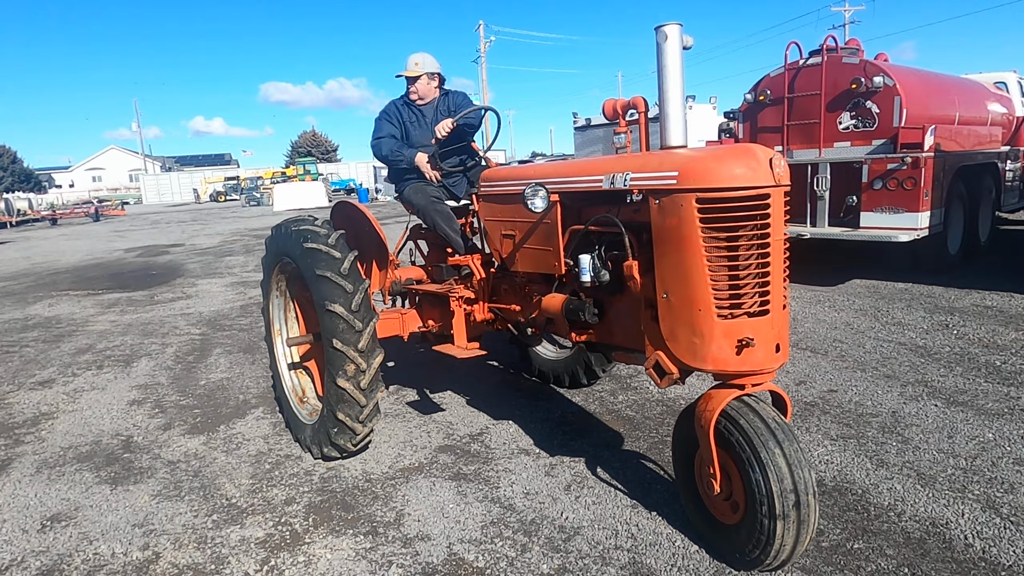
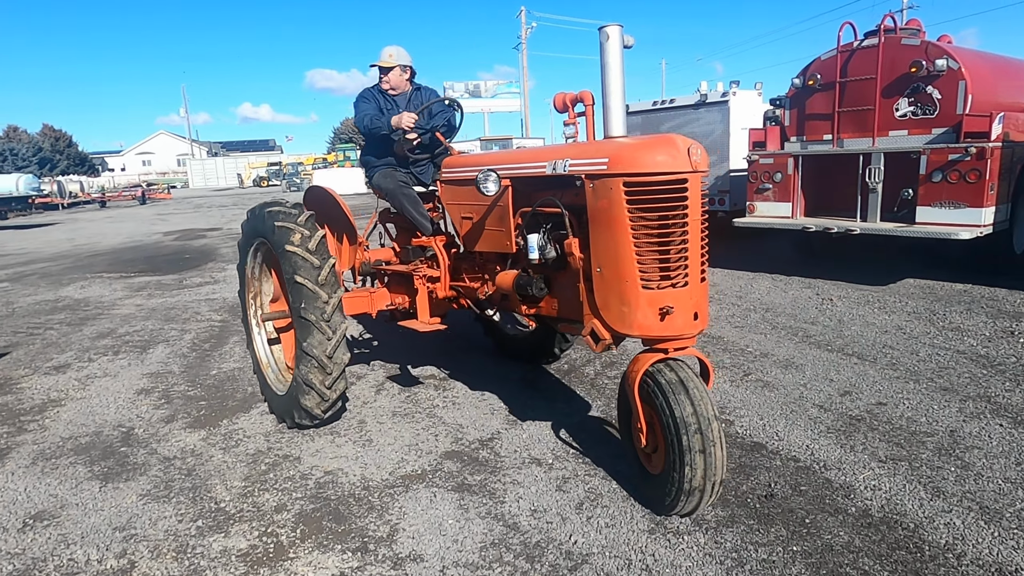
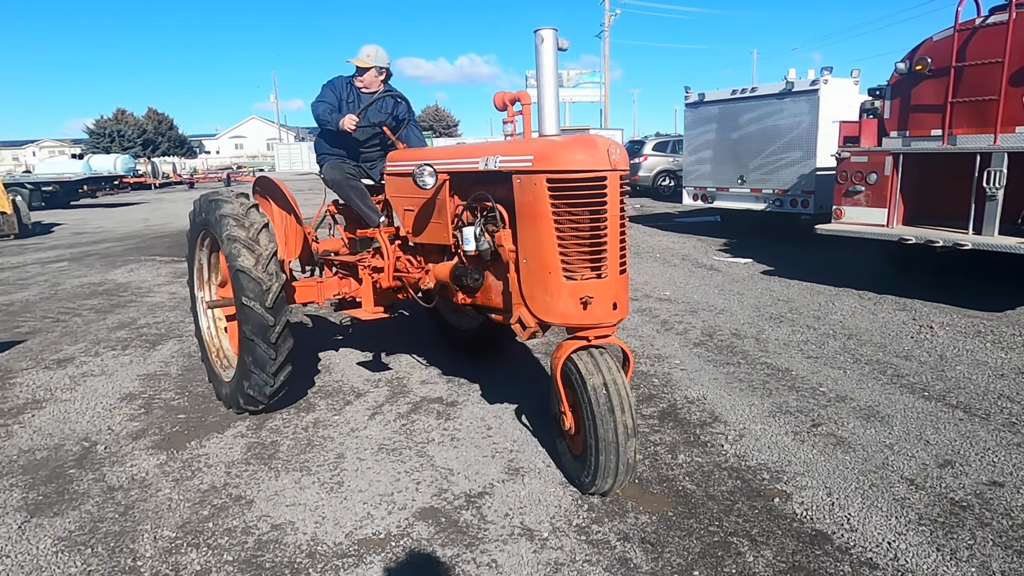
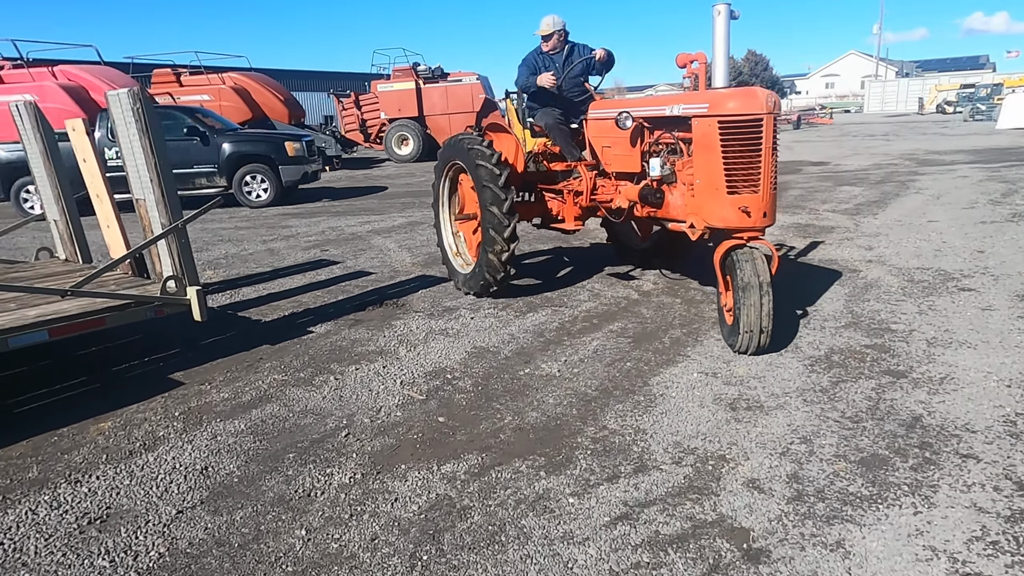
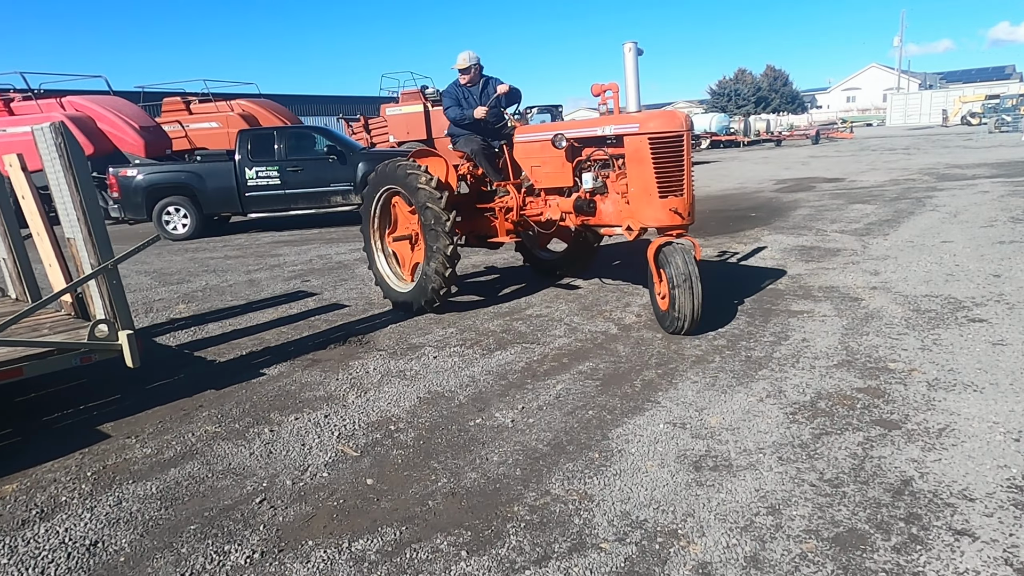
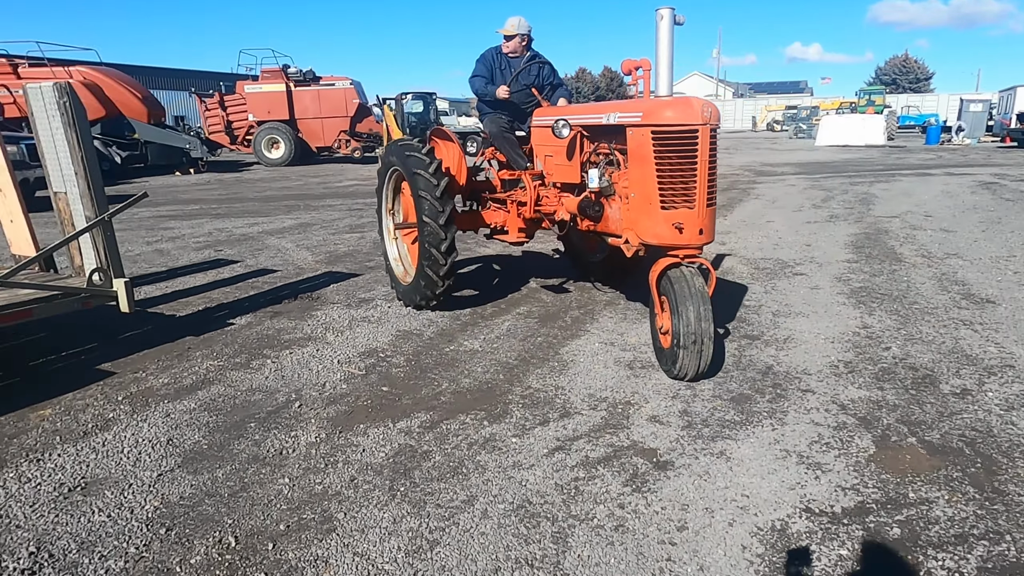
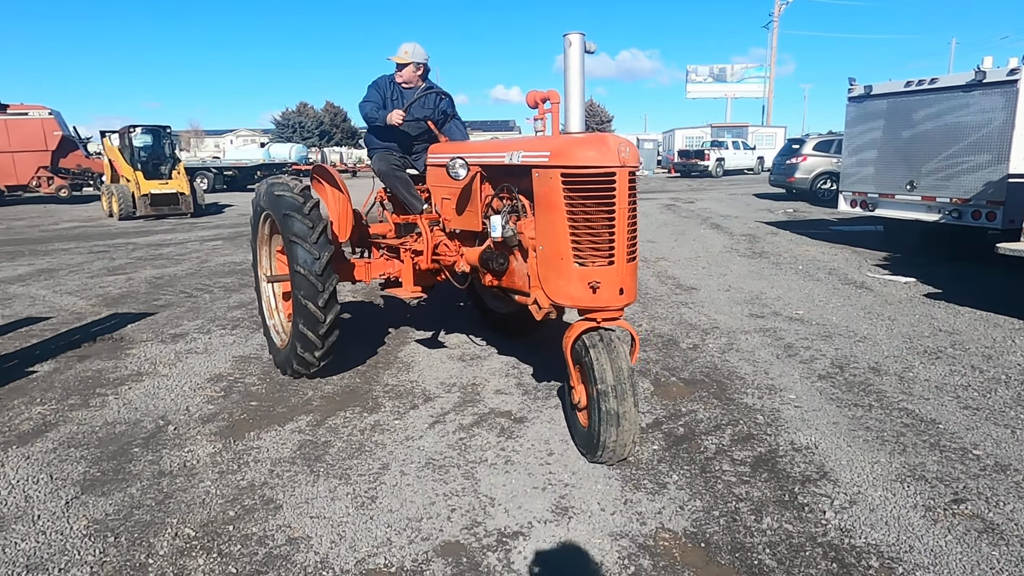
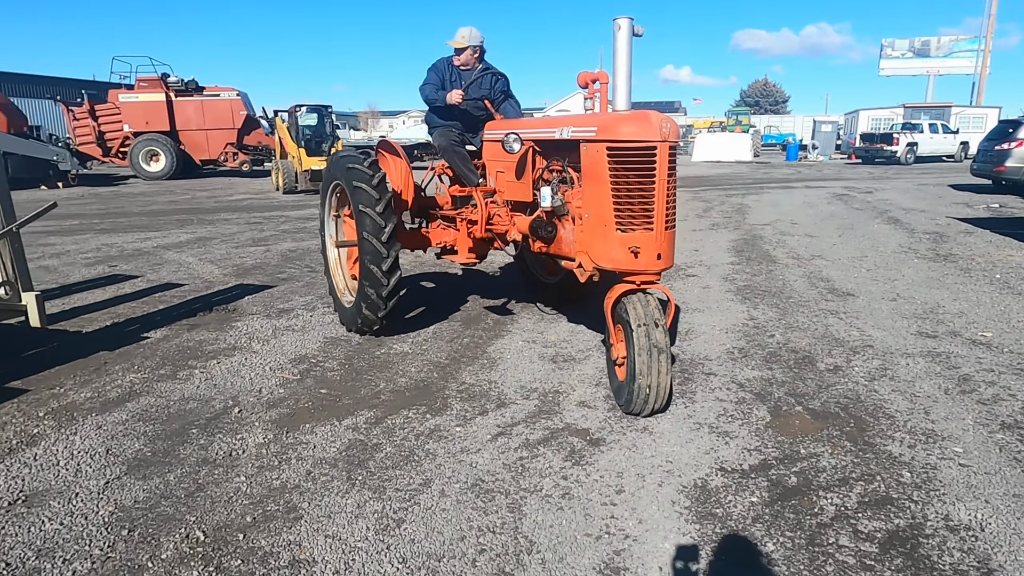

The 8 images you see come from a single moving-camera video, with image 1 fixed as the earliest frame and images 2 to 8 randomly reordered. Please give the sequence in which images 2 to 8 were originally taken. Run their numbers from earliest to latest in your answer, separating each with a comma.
2, 3, 7, 8, 6, 4, 5
